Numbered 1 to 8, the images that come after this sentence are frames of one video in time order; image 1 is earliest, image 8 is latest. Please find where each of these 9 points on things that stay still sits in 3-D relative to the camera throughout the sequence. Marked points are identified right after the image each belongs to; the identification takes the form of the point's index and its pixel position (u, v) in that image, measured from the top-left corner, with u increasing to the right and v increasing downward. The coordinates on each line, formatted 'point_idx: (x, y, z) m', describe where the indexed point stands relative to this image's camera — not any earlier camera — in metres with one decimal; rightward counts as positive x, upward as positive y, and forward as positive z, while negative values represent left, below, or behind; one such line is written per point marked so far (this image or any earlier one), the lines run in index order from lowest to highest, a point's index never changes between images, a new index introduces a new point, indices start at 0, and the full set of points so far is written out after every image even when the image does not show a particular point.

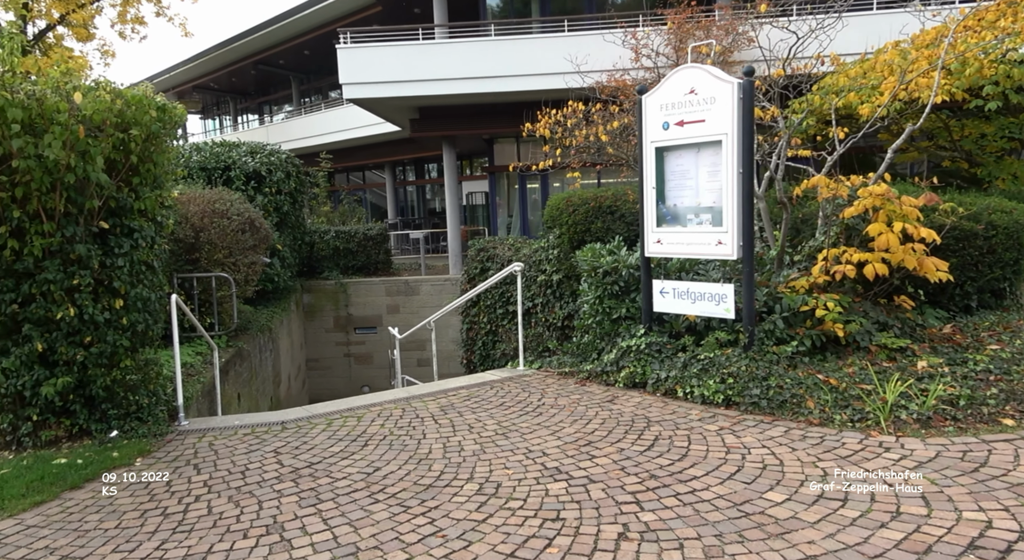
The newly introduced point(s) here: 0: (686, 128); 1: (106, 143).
0: (+1.4, +1.2, +5.3) m
1: (-2.8, +1.0, +4.6) m
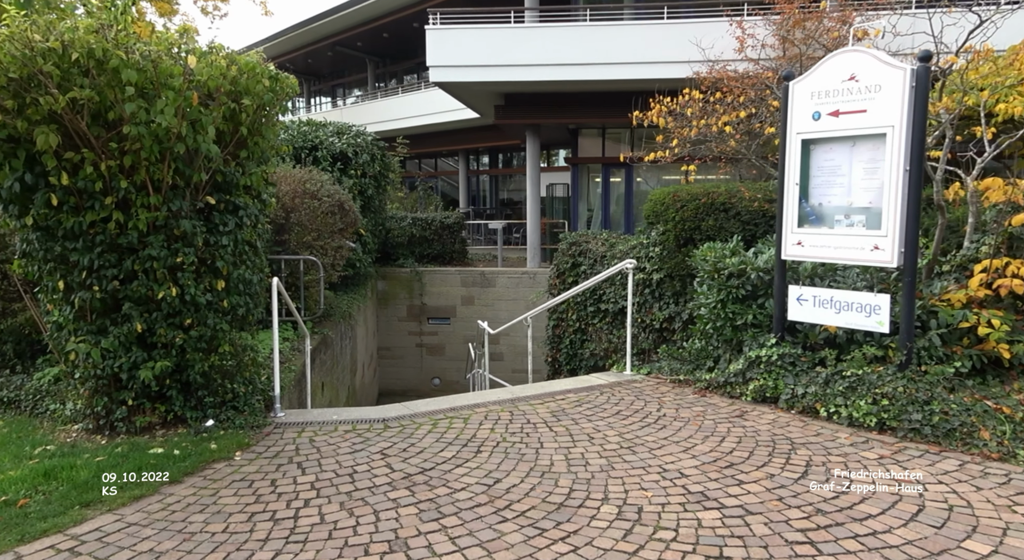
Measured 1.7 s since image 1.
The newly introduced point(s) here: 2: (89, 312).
0: (+2.3, +1.2, +4.7) m
1: (-1.9, +1.1, +4.4) m
2: (-2.8, -0.2, +4.5) m
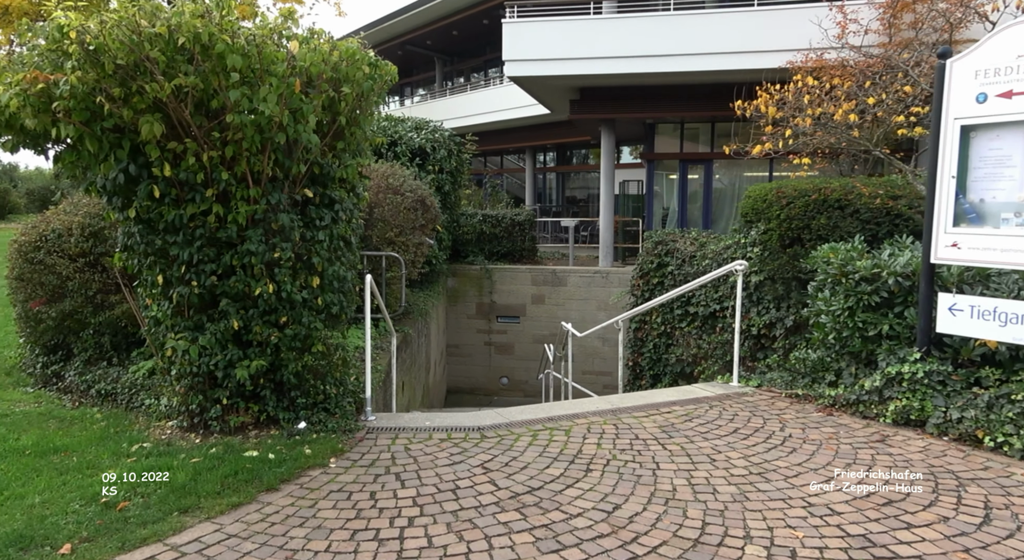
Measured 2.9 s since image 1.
0: (+3.0, +1.1, +4.1) m
1: (-1.2, +1.1, +4.1) m
2: (-2.1, -0.2, +4.3) m
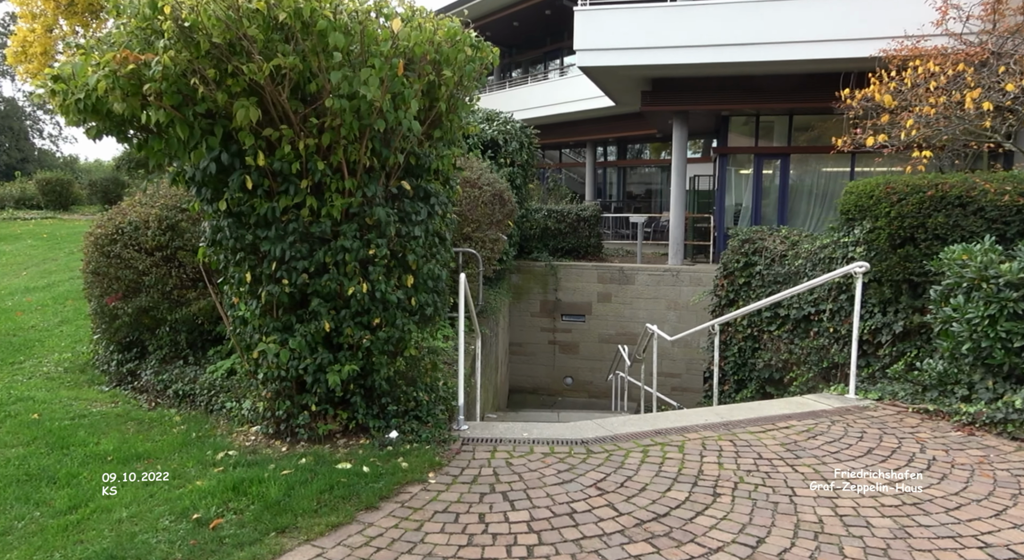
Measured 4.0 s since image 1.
0: (+3.7, +1.0, +3.5) m
1: (-0.5, +1.1, +3.8) m
2: (-1.4, -0.2, +4.1) m
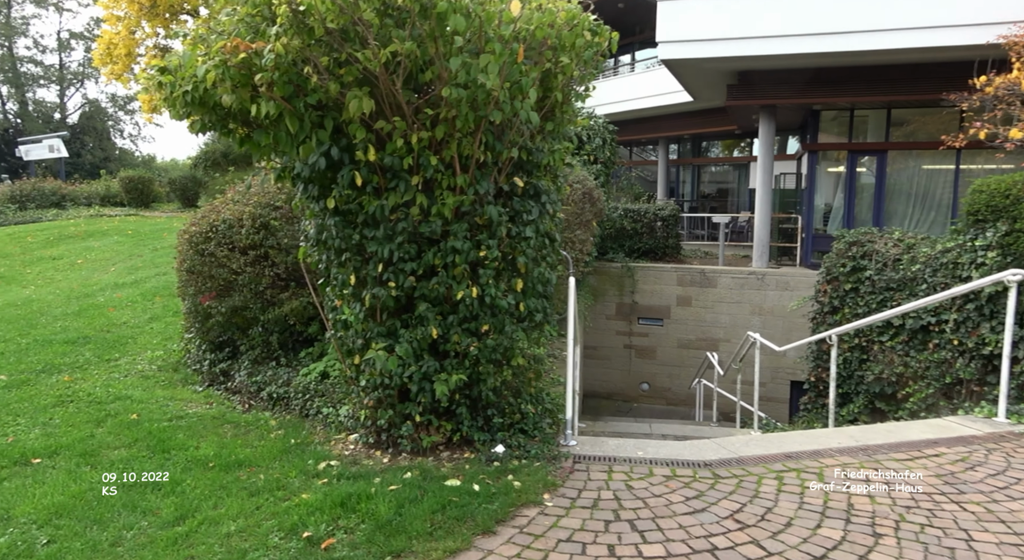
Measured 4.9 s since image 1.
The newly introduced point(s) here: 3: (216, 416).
0: (+4.3, +1.0, +2.9) m
1: (+0.1, +1.1, +3.5) m
2: (-0.8, -0.2, +3.9) m
3: (-2.2, -1.0, +4.9) m
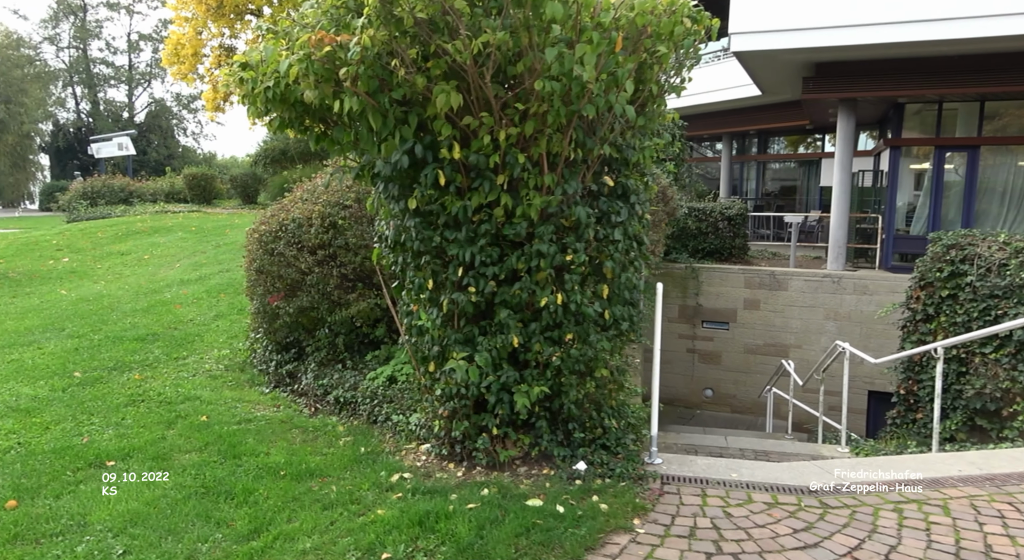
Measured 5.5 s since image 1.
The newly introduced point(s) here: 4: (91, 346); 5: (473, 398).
0: (+4.7, +0.9, +2.3) m
1: (+0.6, +1.0, +3.2) m
2: (-0.3, -0.2, +3.6) m
3: (-1.6, -1.0, +4.8) m
4: (-4.2, -0.7, +6.7) m
5: (-0.2, -0.7, +3.7) m
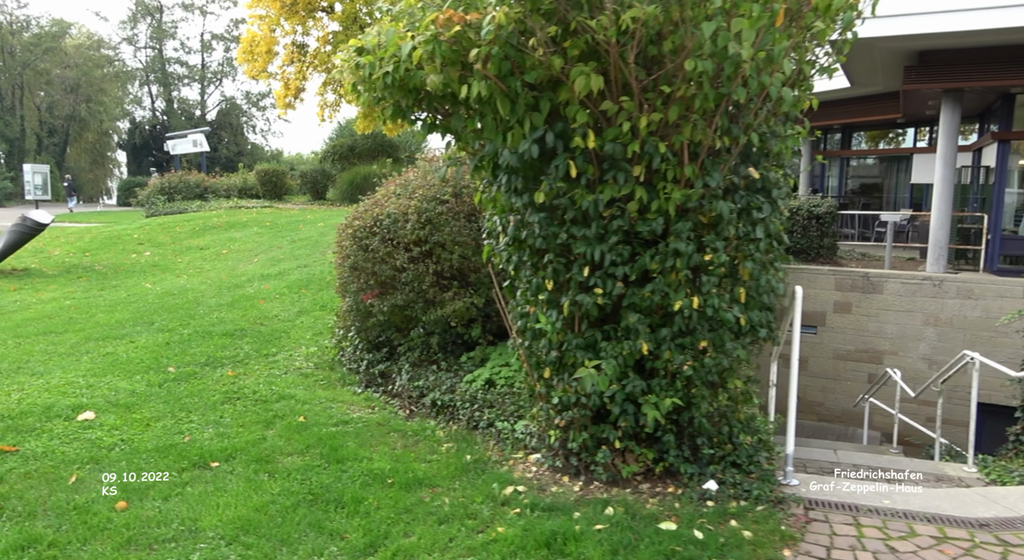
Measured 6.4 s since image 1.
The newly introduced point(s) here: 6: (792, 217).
0: (+5.3, +0.8, +1.6) m
1: (+1.2, +1.0, +2.9) m
2: (+0.3, -0.2, +3.4) m
3: (-0.9, -1.0, +4.6) m
4: (-3.3, -0.6, +6.7) m
5: (+0.4, -0.7, +3.5) m
6: (+4.7, +1.1, +11.2) m
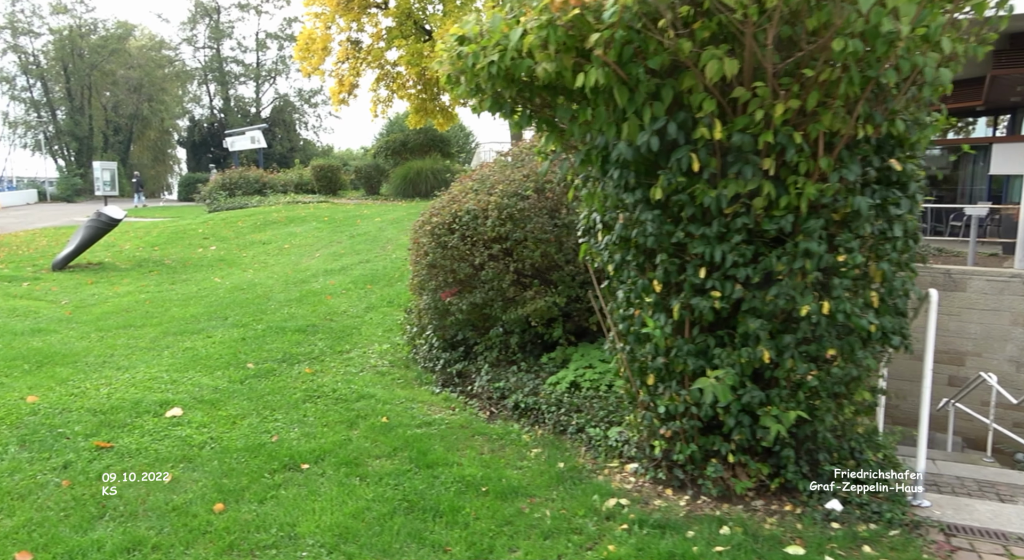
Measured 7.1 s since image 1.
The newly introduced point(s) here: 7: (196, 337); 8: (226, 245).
0: (+5.6, +0.8, +1.0) m
1: (+1.7, +1.0, +2.6) m
2: (+0.9, -0.2, +3.1) m
3: (-0.3, -1.0, +4.5) m
4: (-2.6, -0.6, +6.7) m
5: (+0.9, -0.7, +3.2) m
6: (+5.8, +1.1, +10.6) m
7: (-3.2, -0.6, +6.8) m
8: (-6.2, +0.8, +14.5) m
